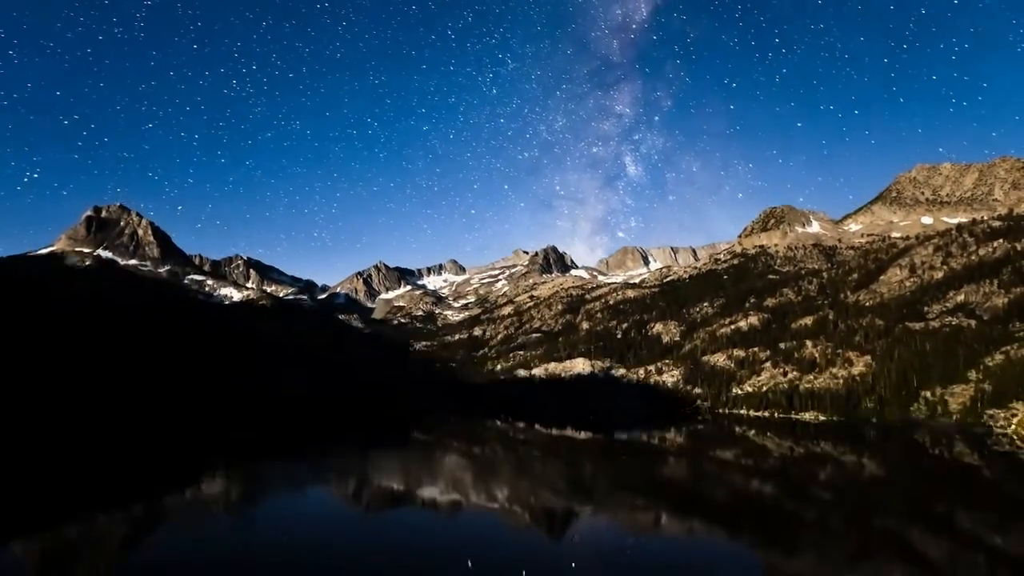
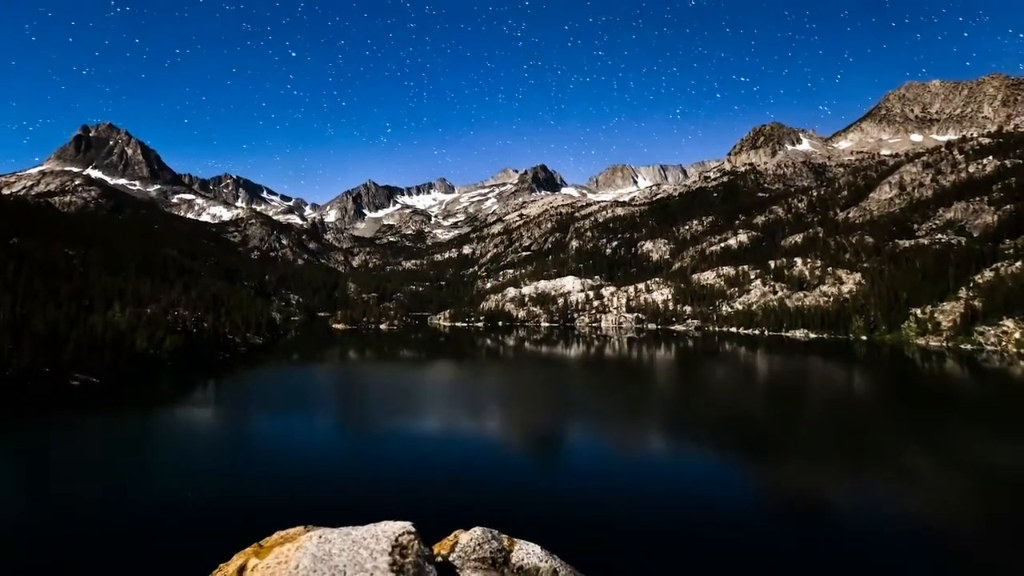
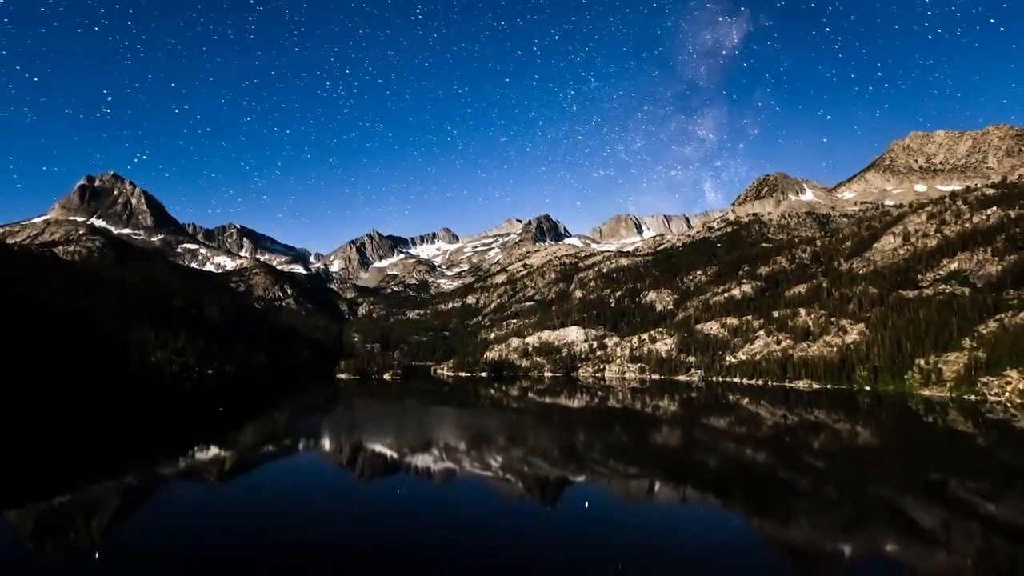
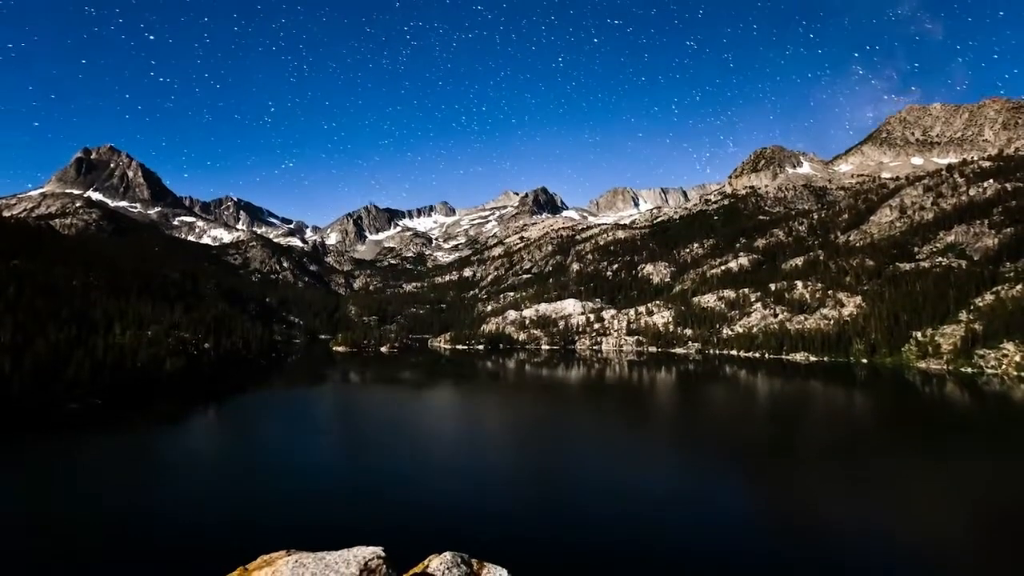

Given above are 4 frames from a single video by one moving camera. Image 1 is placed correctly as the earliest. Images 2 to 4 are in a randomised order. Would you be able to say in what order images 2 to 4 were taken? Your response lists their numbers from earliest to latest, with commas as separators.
3, 4, 2
